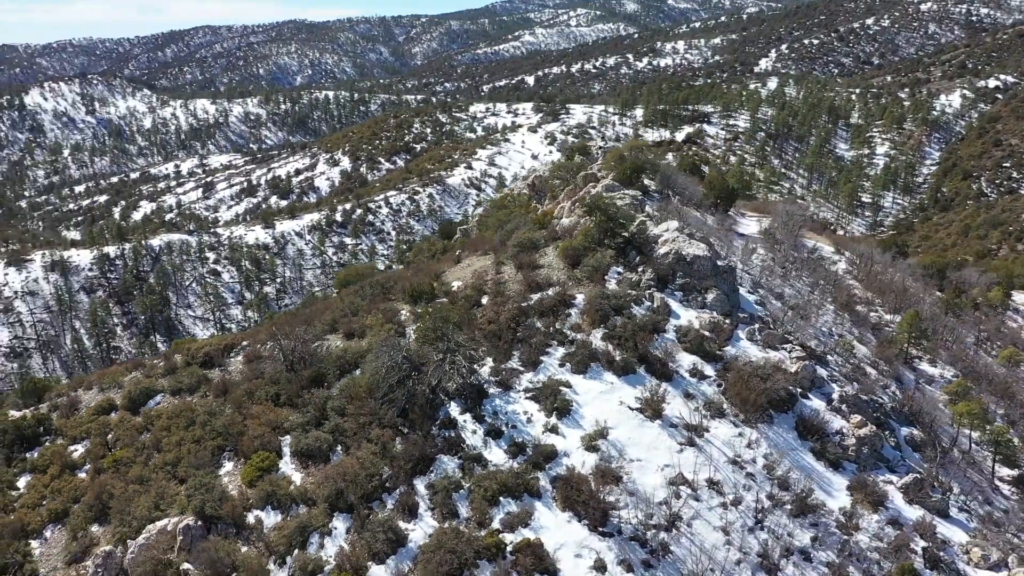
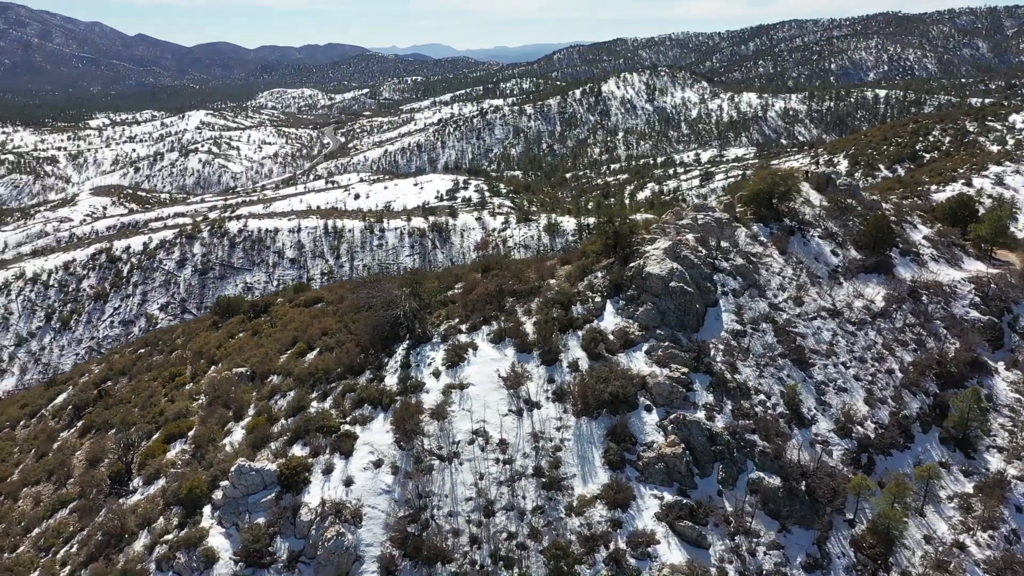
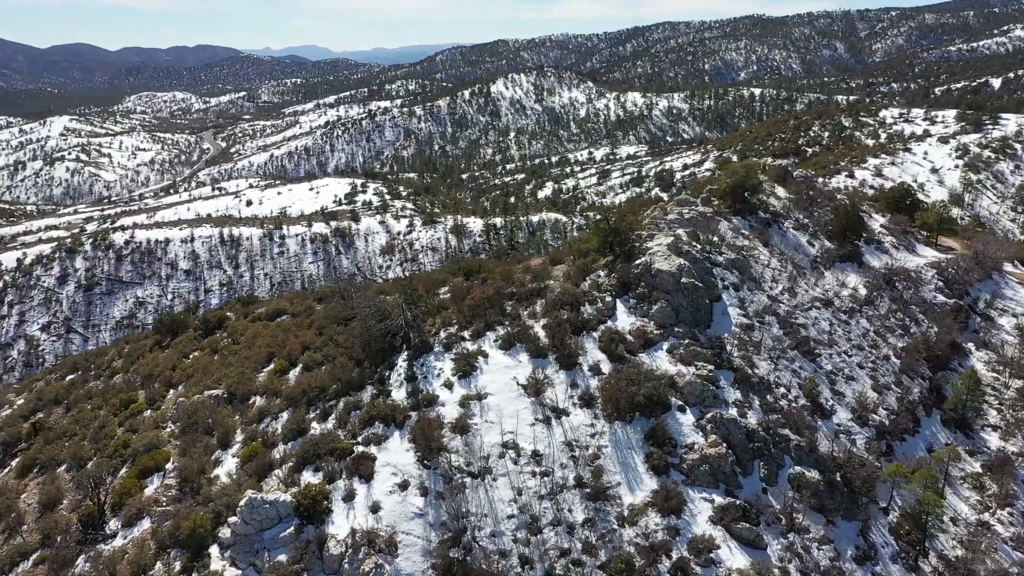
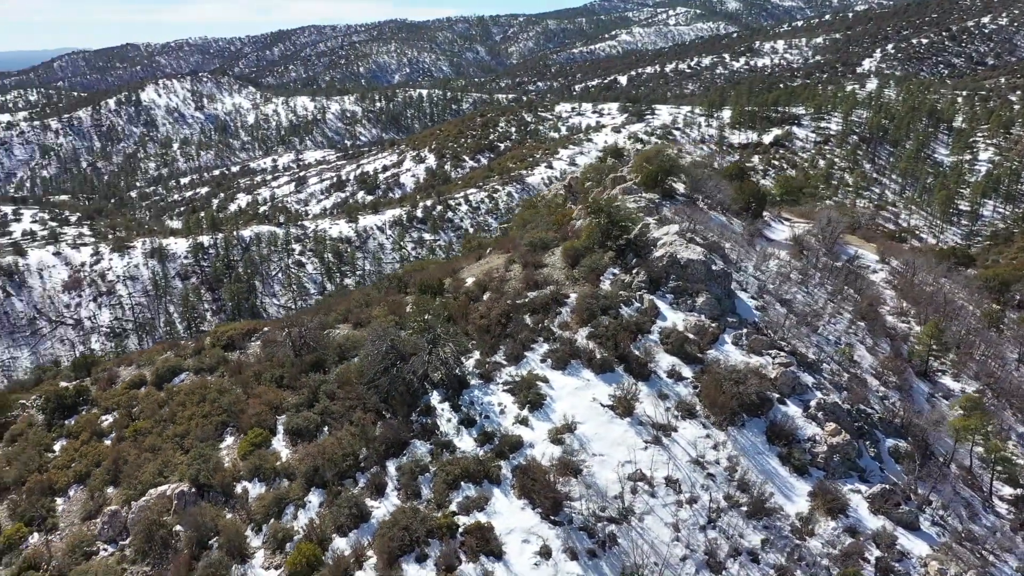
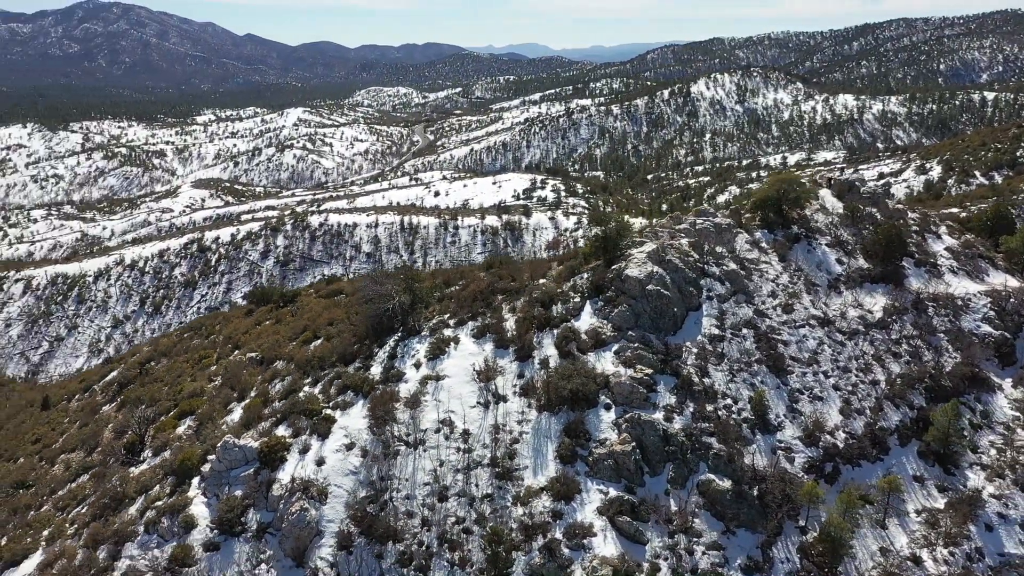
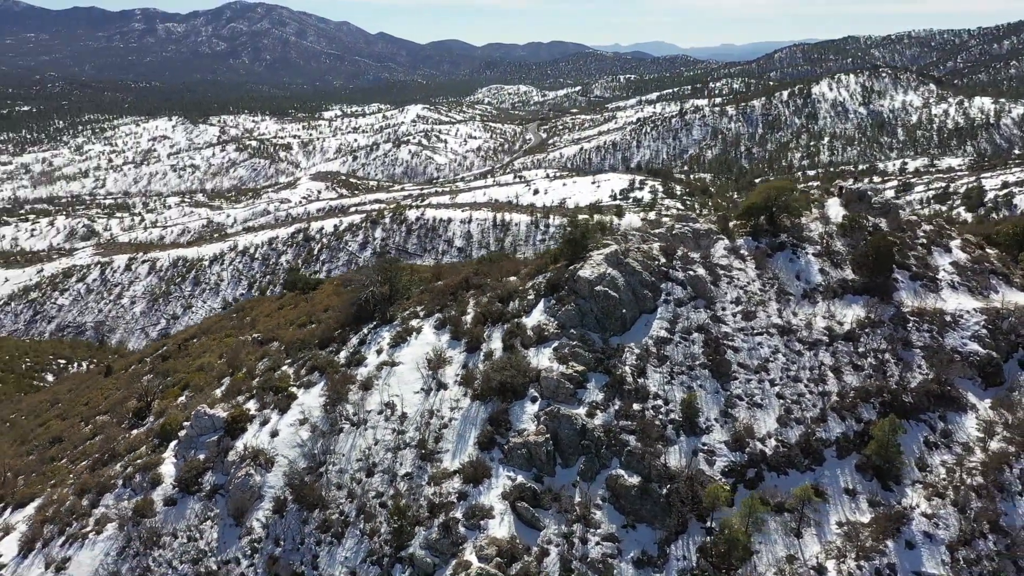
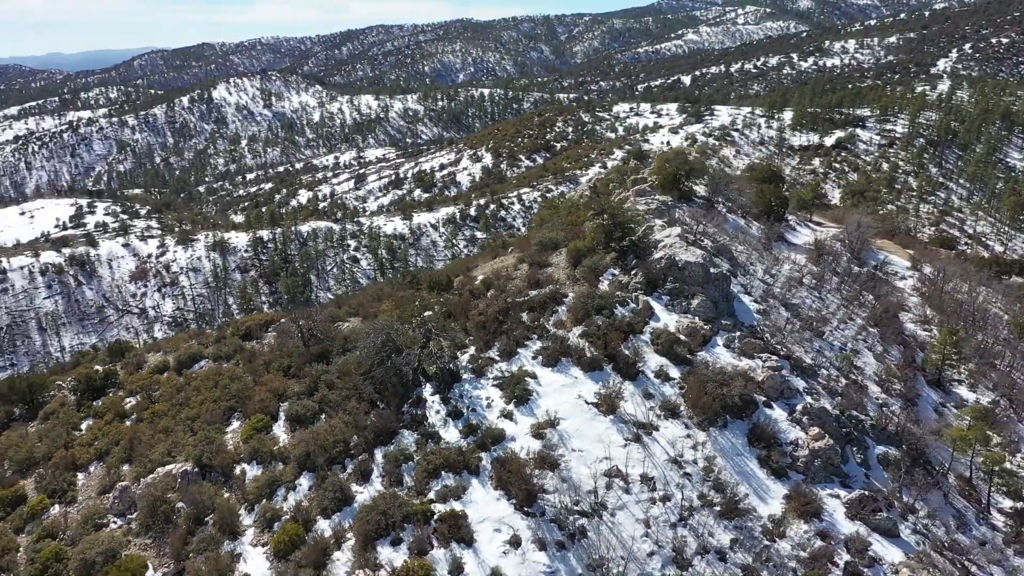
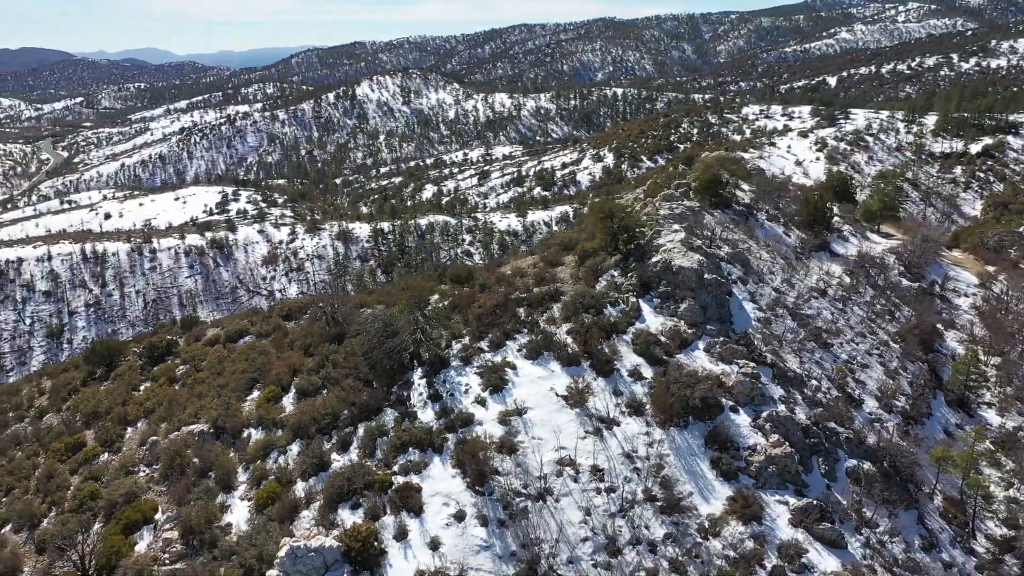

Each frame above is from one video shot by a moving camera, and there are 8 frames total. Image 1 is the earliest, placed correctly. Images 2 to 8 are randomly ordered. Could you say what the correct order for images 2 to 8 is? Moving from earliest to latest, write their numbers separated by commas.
4, 7, 8, 3, 2, 5, 6
